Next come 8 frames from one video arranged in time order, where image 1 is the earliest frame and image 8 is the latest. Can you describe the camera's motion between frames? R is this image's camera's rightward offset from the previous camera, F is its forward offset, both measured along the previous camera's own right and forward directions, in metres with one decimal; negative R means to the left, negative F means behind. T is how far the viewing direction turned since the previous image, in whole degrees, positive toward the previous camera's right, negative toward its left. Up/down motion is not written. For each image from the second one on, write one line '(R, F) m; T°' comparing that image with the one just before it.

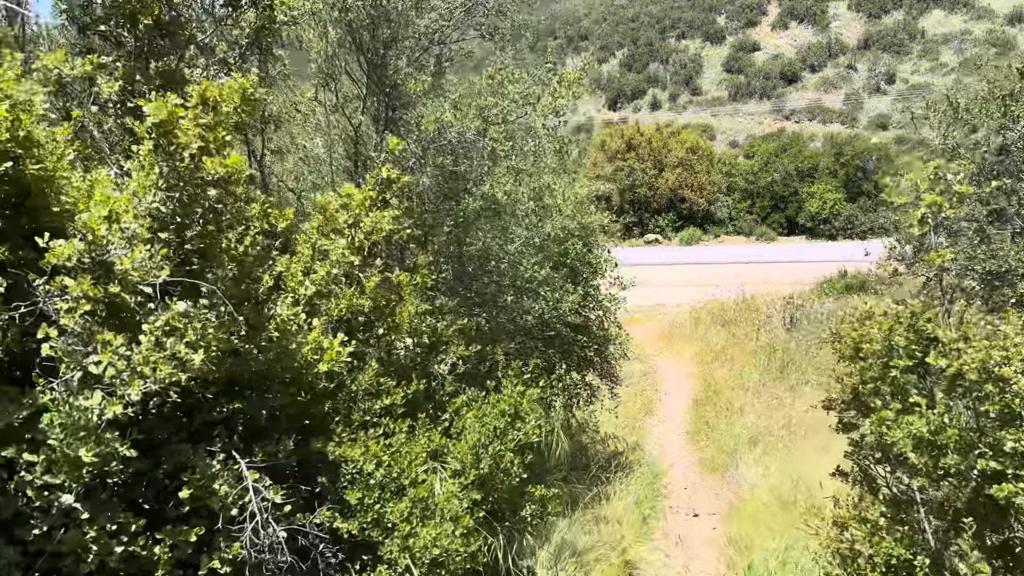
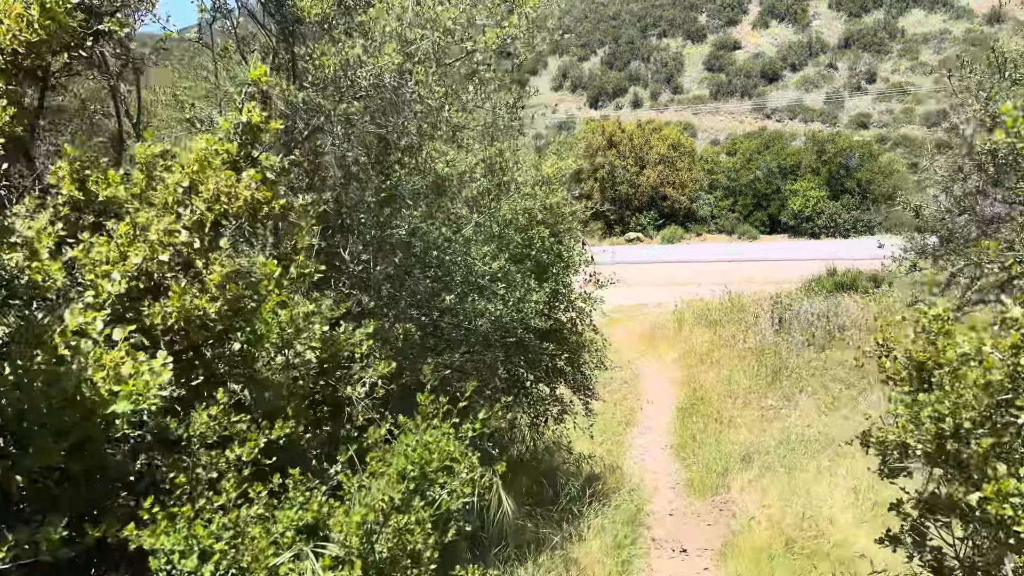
(+0.1, +0.8) m; +1°
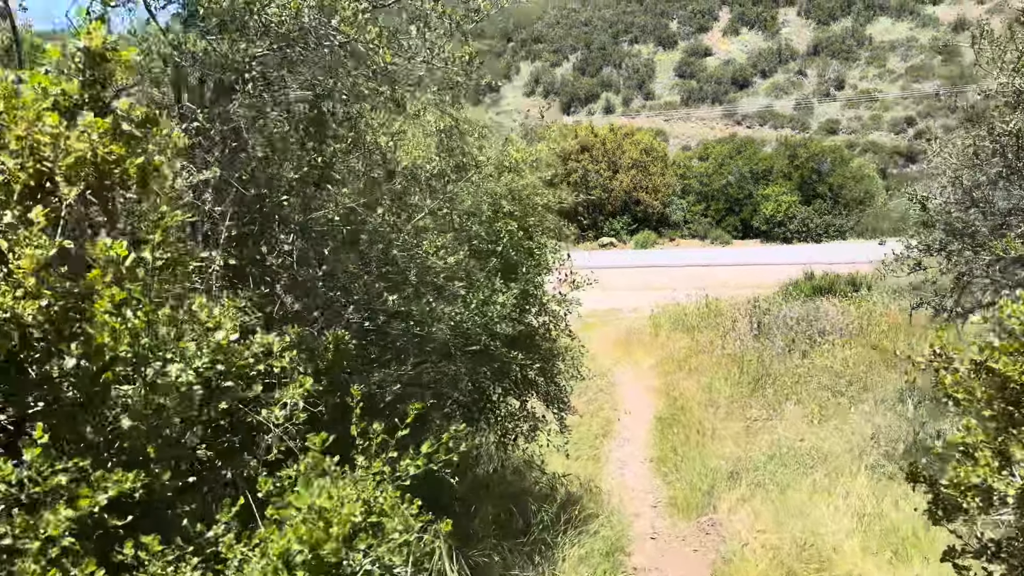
(0.0, +0.5) m; +2°
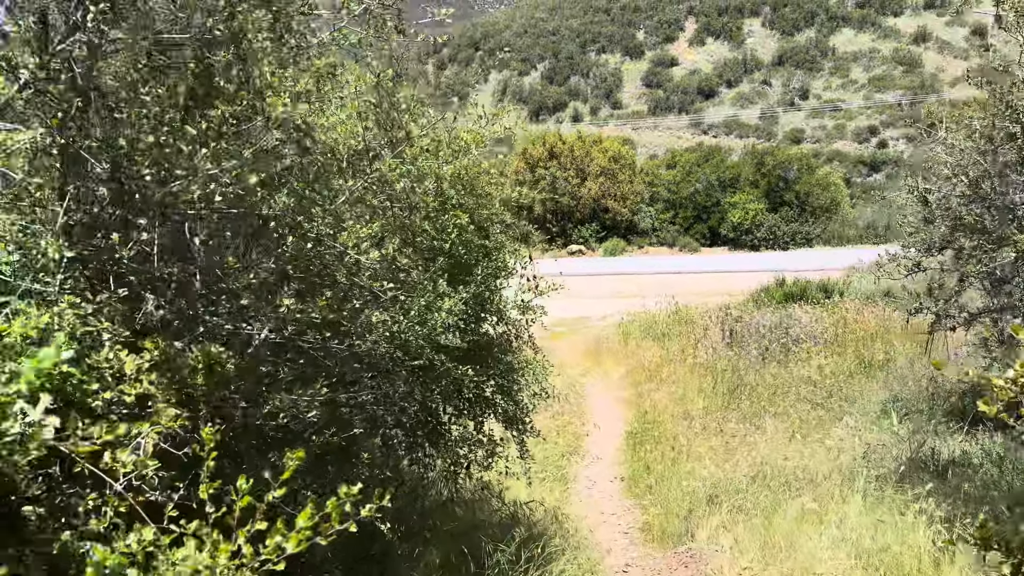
(+0.1, +0.5) m; +2°
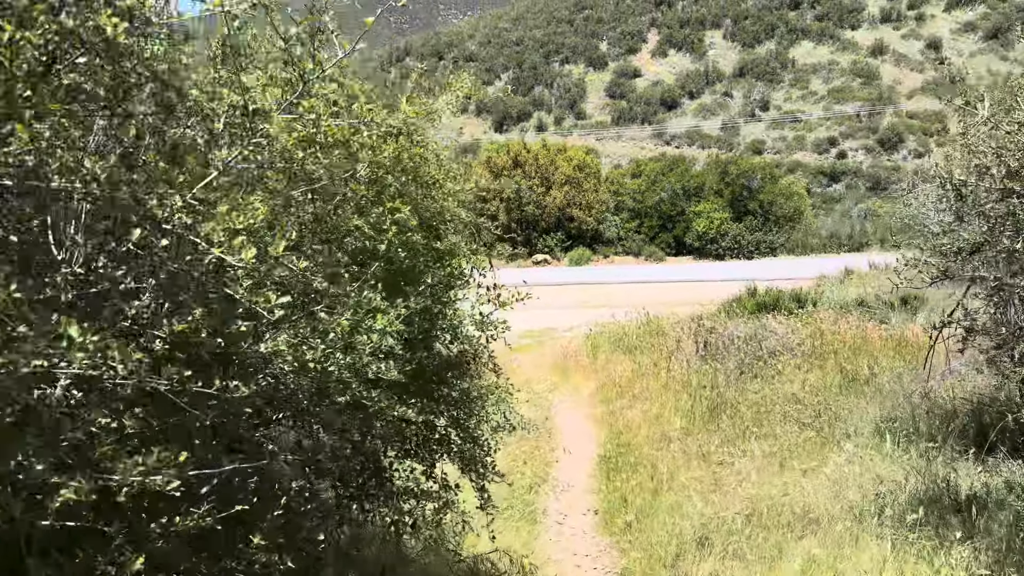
(0.0, +0.6) m; +3°
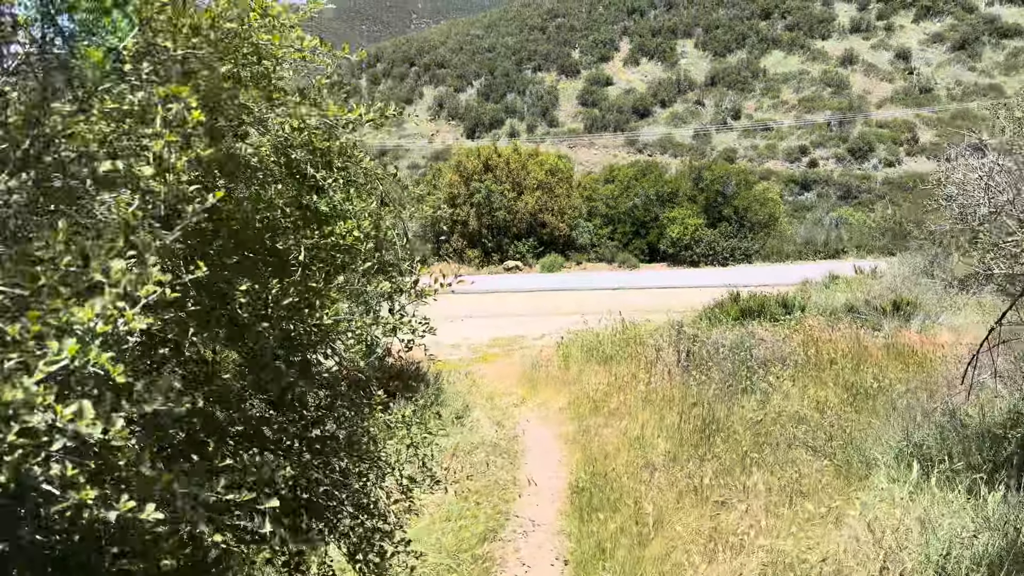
(+0.1, +1.1) m; +2°
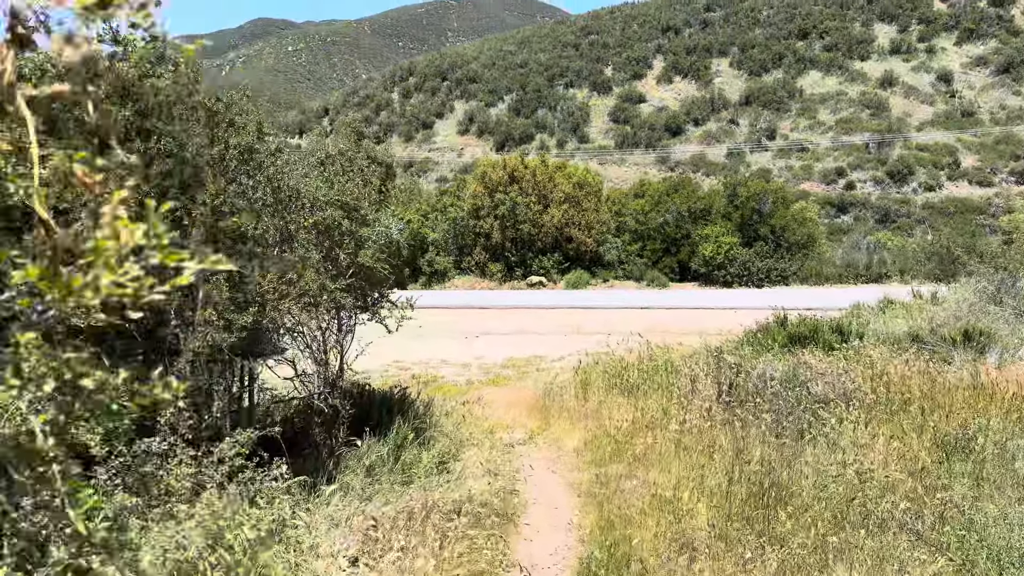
(+0.2, +1.4) m; -2°
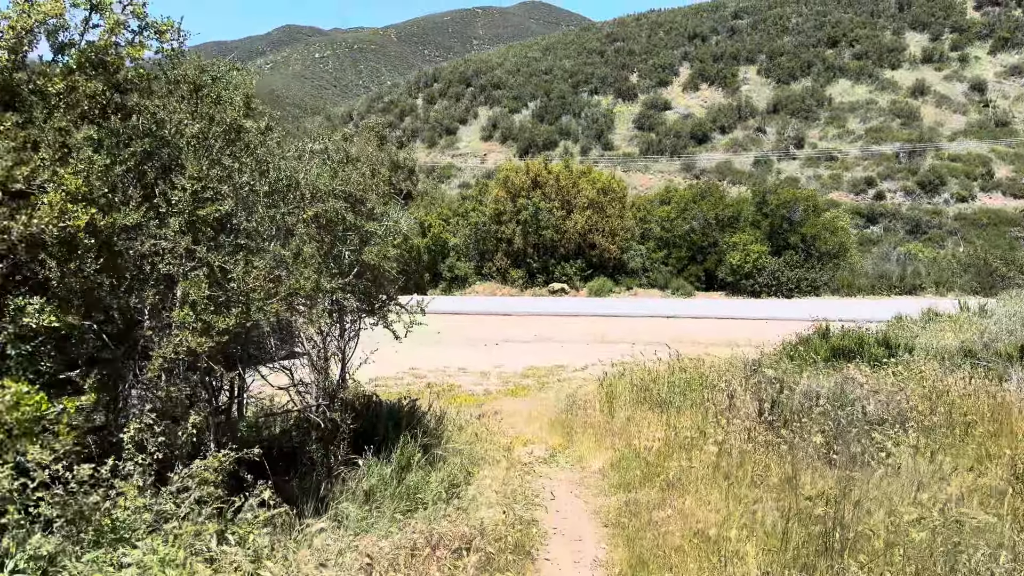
(0.0, +0.6) m; -2°
